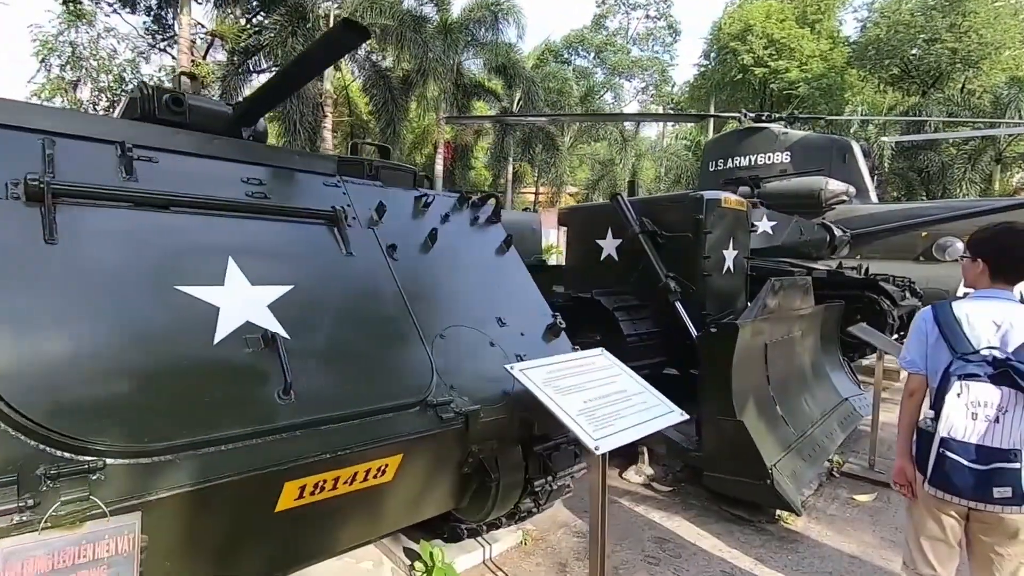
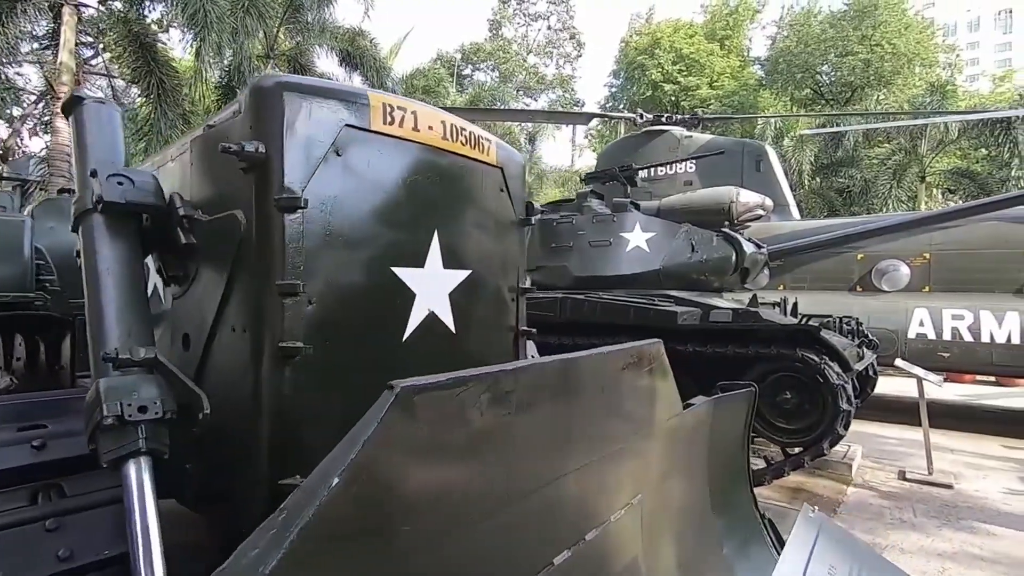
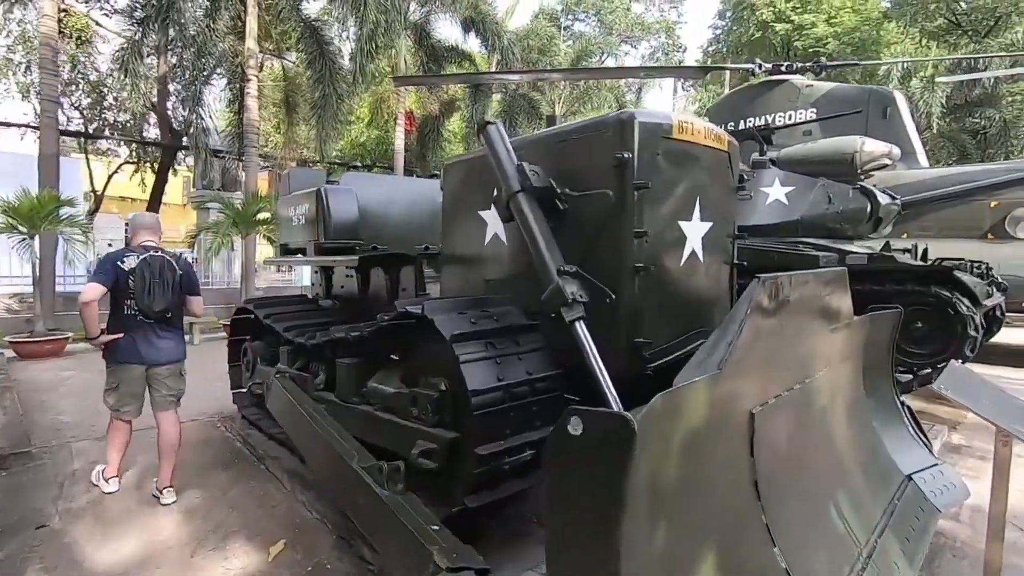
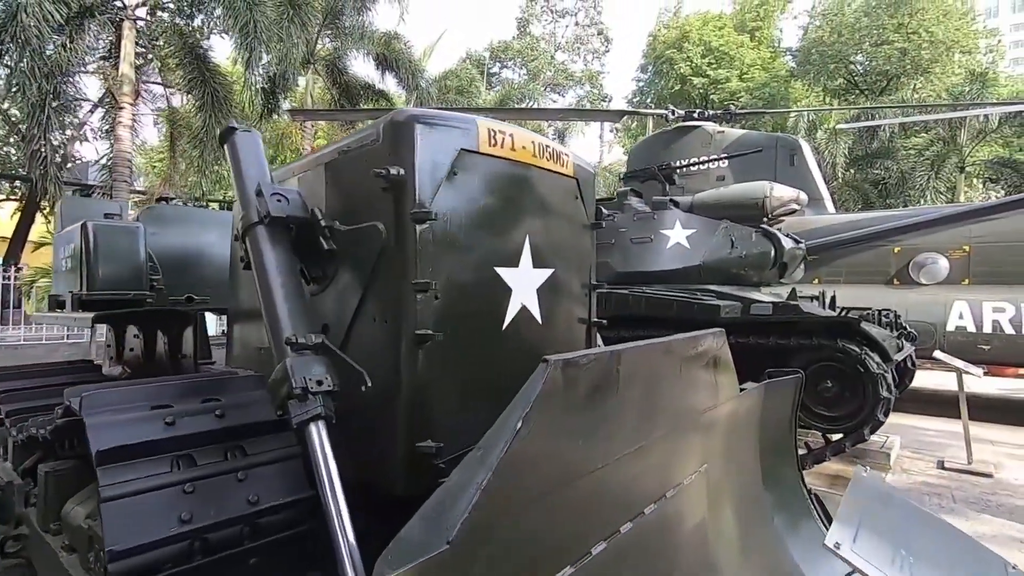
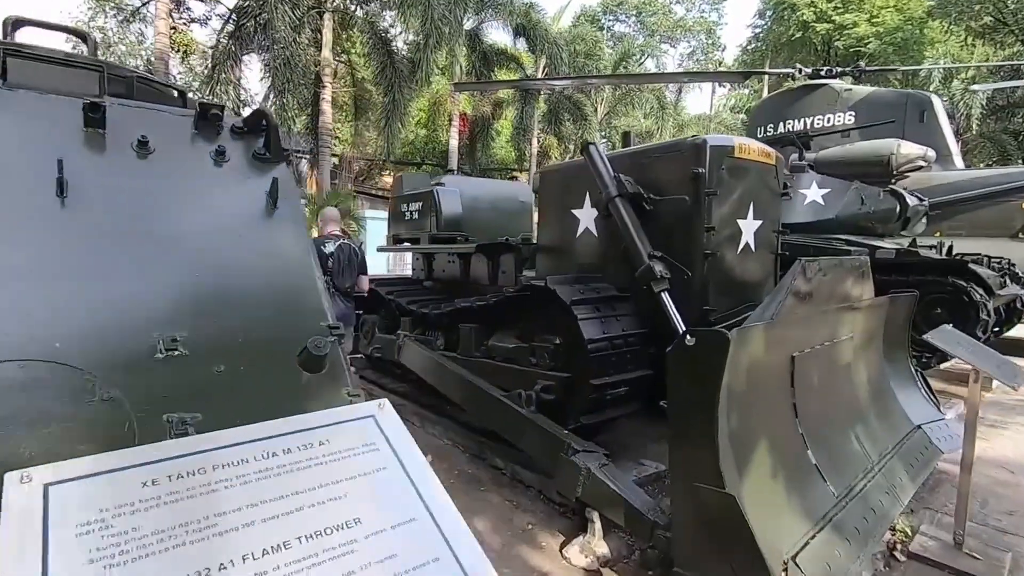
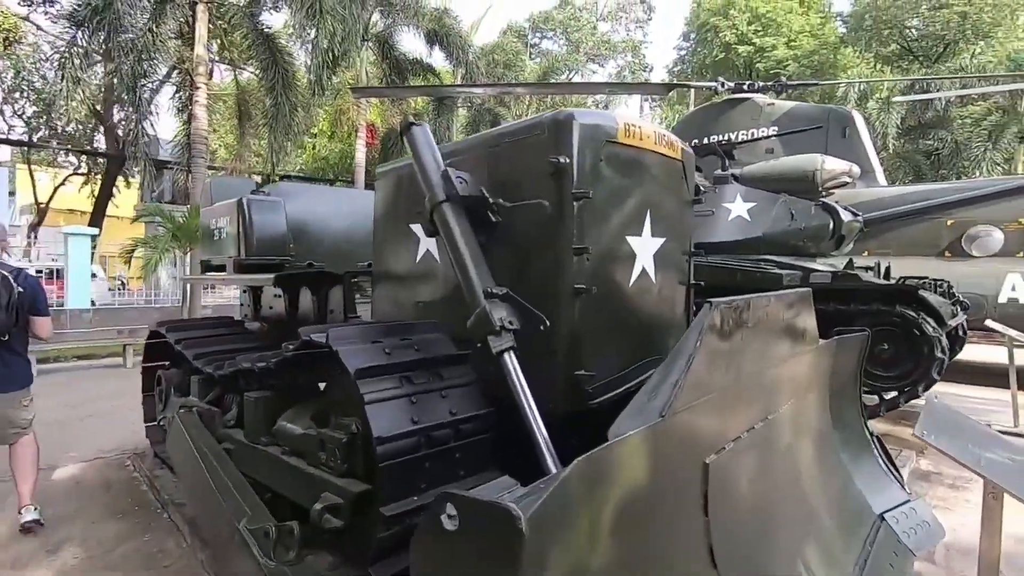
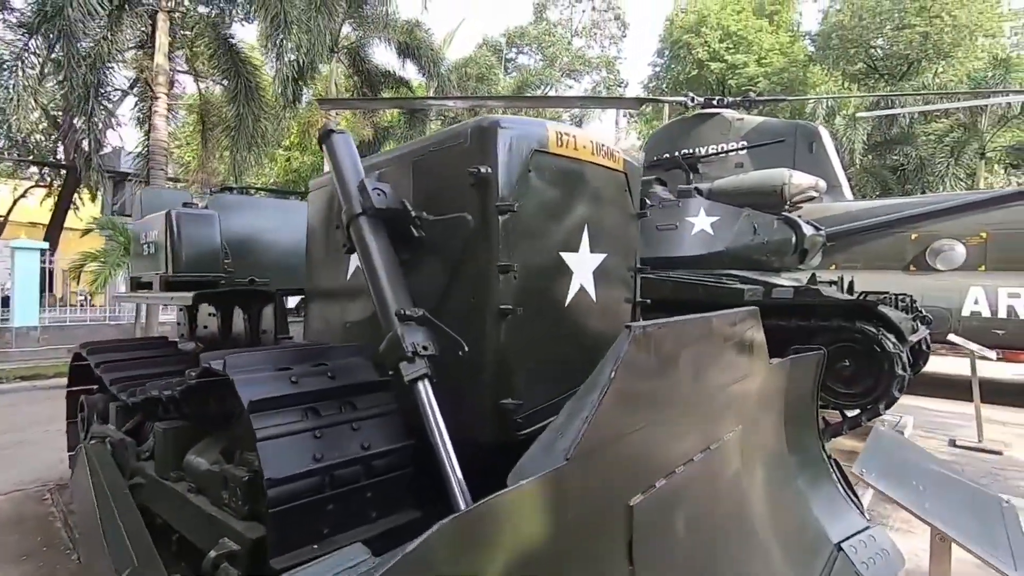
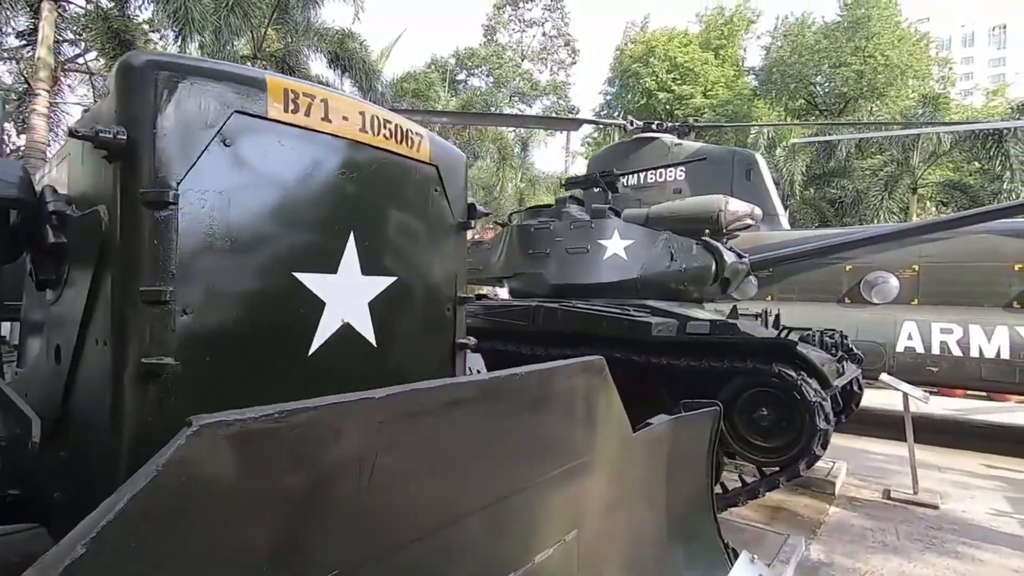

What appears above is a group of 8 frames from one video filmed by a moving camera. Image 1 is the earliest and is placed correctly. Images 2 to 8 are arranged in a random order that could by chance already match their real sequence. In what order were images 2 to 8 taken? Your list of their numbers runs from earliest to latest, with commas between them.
5, 3, 6, 7, 4, 2, 8
